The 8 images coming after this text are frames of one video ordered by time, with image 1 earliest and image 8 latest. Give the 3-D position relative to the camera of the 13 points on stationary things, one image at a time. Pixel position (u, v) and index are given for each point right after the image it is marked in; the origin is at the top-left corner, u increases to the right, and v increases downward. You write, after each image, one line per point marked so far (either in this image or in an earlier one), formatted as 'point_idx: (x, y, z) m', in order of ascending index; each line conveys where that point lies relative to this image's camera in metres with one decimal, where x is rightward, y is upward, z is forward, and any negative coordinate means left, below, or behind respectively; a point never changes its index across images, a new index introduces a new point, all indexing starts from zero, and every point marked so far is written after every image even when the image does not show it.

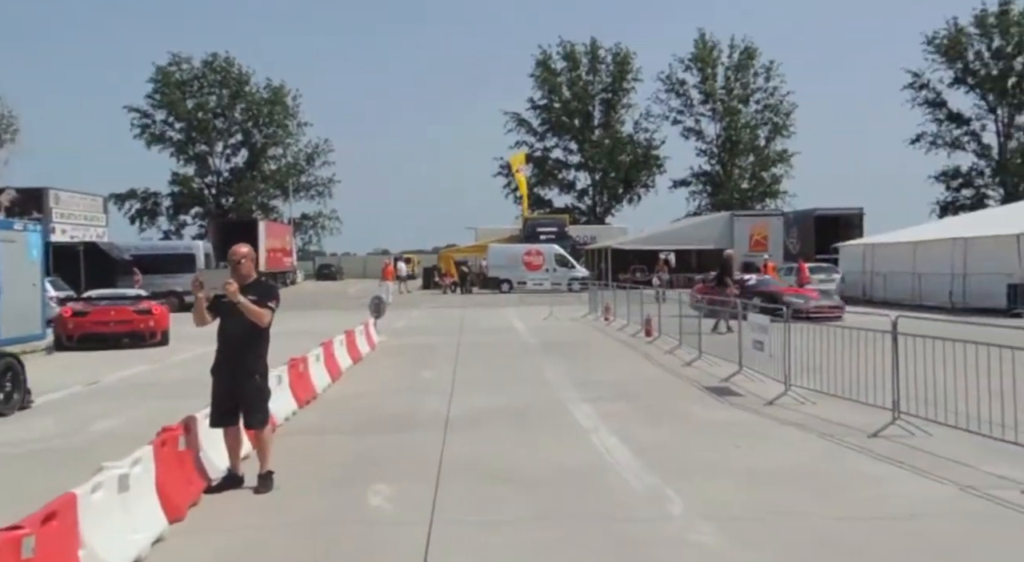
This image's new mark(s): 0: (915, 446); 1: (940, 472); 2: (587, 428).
0: (+3.9, -1.6, +9.4) m
1: (+3.5, -1.6, +8.1) m
2: (+0.8, -1.6, +10.5) m
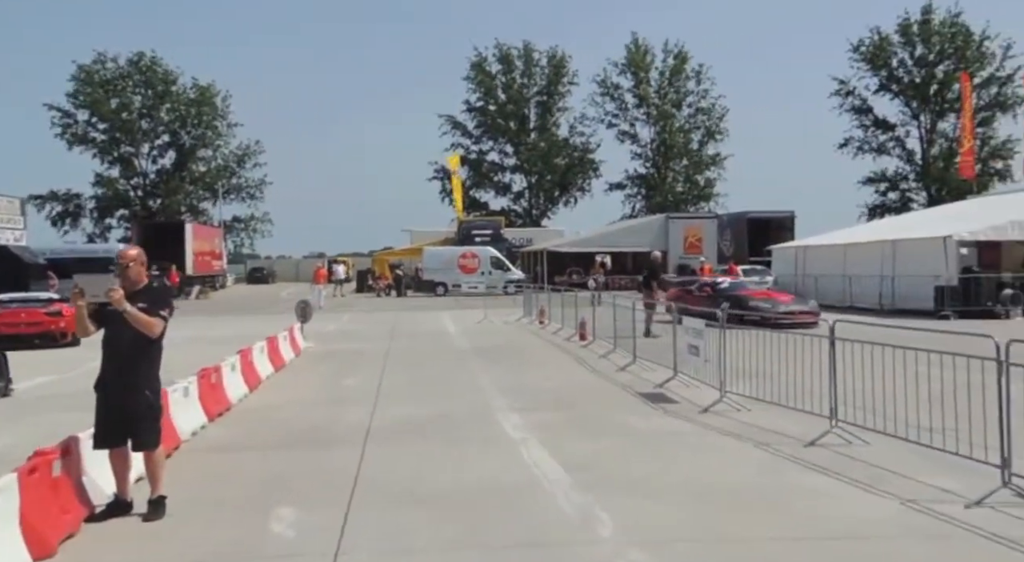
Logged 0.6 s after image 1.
0: (+3.2, -1.7, +9.2) m
1: (+2.9, -1.6, +7.8) m
2: (+0.1, -1.6, +10.0) m
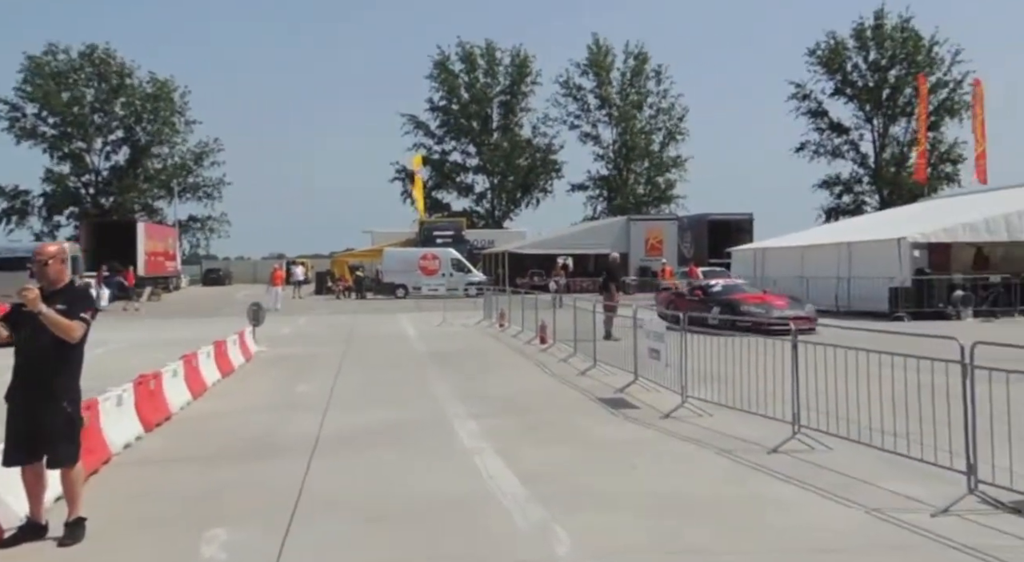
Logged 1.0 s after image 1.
0: (+2.8, -1.7, +9.0) m
1: (+2.6, -1.7, +7.6) m
2: (-0.4, -1.7, +9.7) m
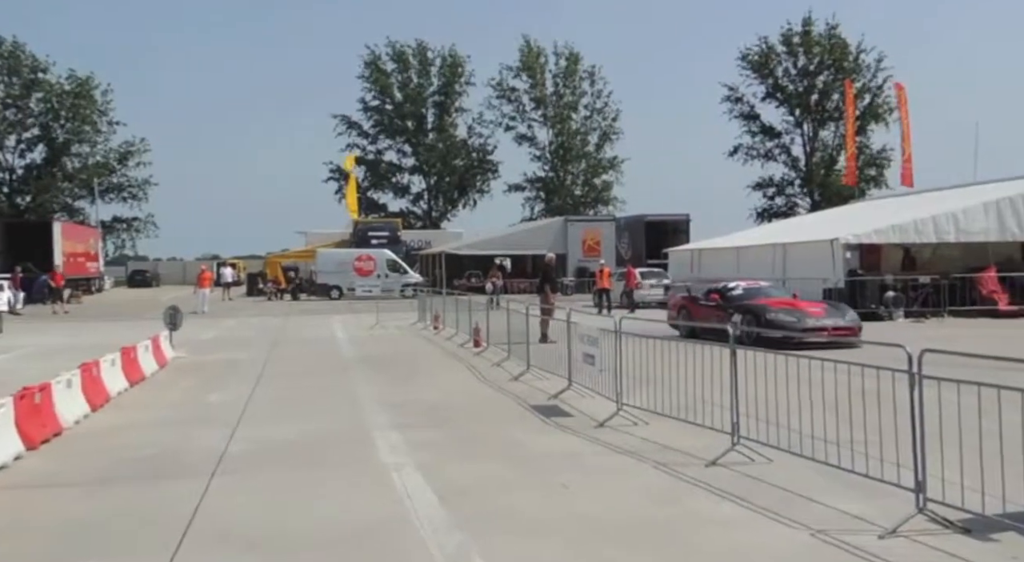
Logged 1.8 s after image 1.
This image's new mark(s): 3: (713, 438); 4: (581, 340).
0: (+2.1, -1.7, +8.5) m
1: (+2.0, -1.7, +7.1) m
2: (-1.1, -1.7, +9.0) m
3: (+2.1, -1.7, +10.1) m
4: (+0.9, -0.8, +13.2) m
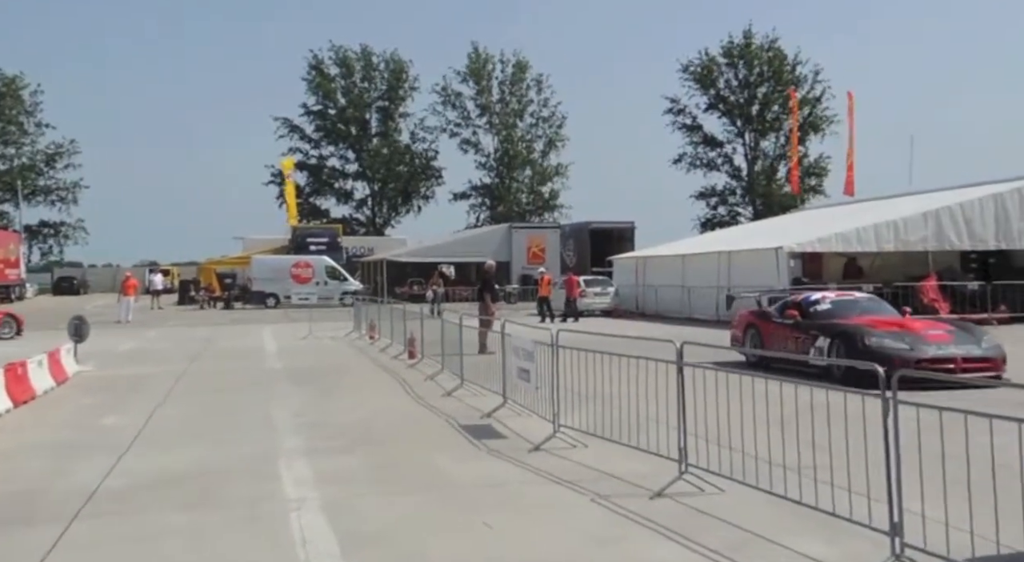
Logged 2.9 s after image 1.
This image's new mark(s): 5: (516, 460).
0: (+1.5, -1.8, +7.5) m
1: (+1.4, -1.7, +6.1) m
2: (-1.8, -1.8, +7.9) m
3: (+1.4, -1.7, +9.2) m
4: (0.0, -0.9, +12.1) m
5: (0.0, -1.8, +9.6) m
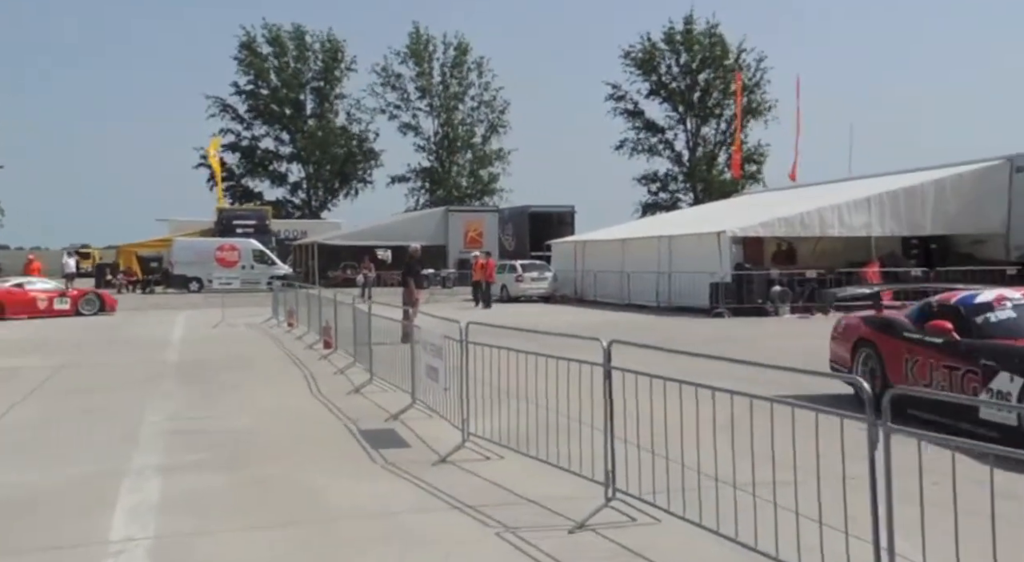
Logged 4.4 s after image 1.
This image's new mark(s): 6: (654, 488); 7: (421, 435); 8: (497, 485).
0: (+0.8, -1.7, +6.0) m
1: (+0.8, -1.7, +4.6) m
2: (-2.5, -1.6, +6.2) m
3: (+0.6, -1.6, +7.7) m
4: (-0.9, -0.7, +10.6) m
5: (-0.8, -1.6, +8.0) m
6: (+1.1, -1.5, +7.1) m
7: (-0.9, -1.6, +10.0) m
8: (-0.1, -1.6, +7.8) m
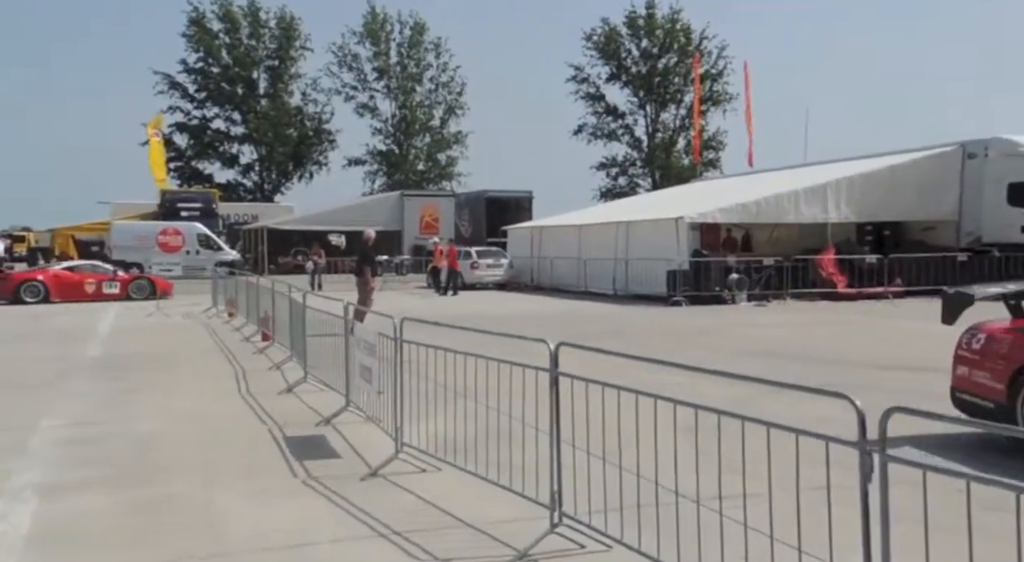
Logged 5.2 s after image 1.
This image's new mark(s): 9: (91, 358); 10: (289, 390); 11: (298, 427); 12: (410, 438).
0: (+0.4, -1.6, +5.2) m
1: (+0.5, -1.6, +3.8) m
2: (-2.9, -1.6, +5.2) m
3: (+0.1, -1.6, +6.8) m
4: (-1.5, -0.6, +9.6) m
5: (-1.3, -1.6, +7.1) m
6: (+0.6, -1.4, +6.3) m
7: (-1.5, -1.5, +9.1) m
8: (-0.5, -1.6, +6.9) m
9: (-6.9, -1.3, +16.2) m
10: (-2.9, -1.4, +12.5) m
11: (-2.2, -1.5, +9.9) m
12: (-0.8, -1.3, +8.6) m
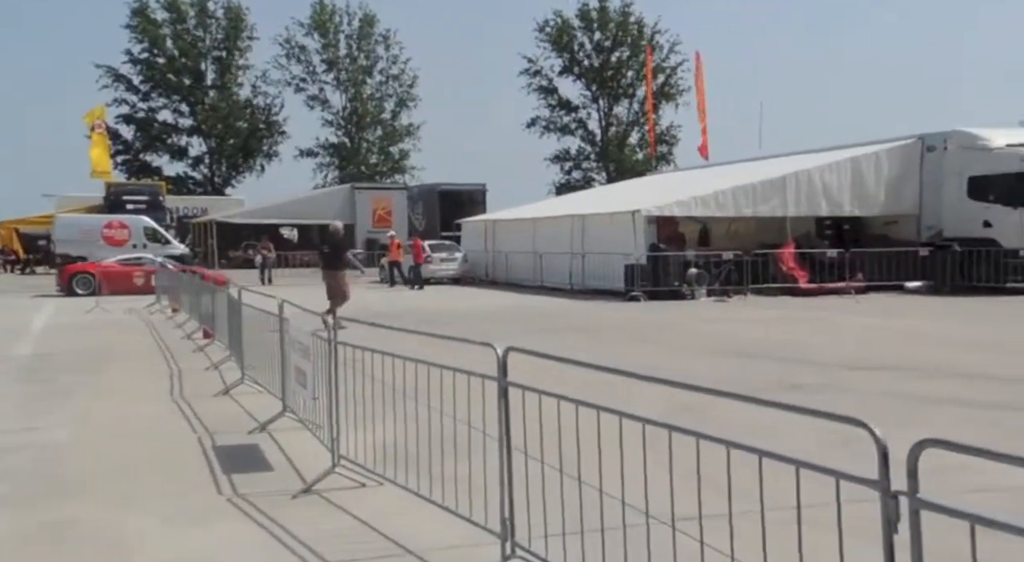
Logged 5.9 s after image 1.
0: (+0.2, -1.6, +4.5) m
1: (+0.3, -1.6, +3.1) m
2: (-3.1, -1.6, +4.3) m
3: (-0.2, -1.5, +6.1) m
4: (-2.0, -0.6, +8.8) m
5: (-1.6, -1.5, +6.3) m
6: (+0.3, -1.4, +5.6) m
7: (-1.9, -1.4, +8.3) m
8: (-0.9, -1.5, +6.1) m
9: (-7.6, -1.2, +15.2) m
10: (-3.4, -1.3, +11.6) m
11: (-2.6, -1.4, +9.1) m
12: (-1.2, -1.3, +7.8) m
